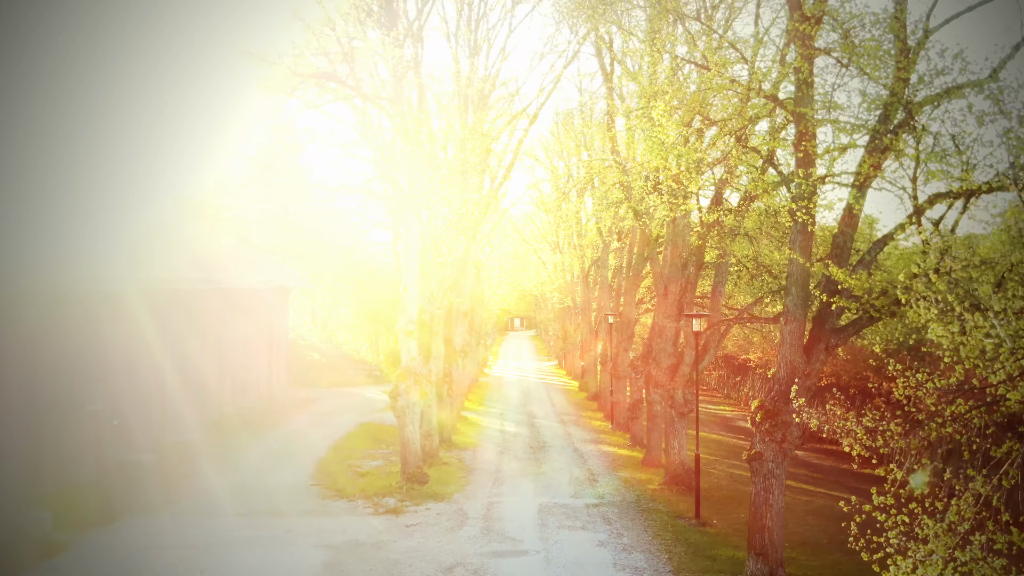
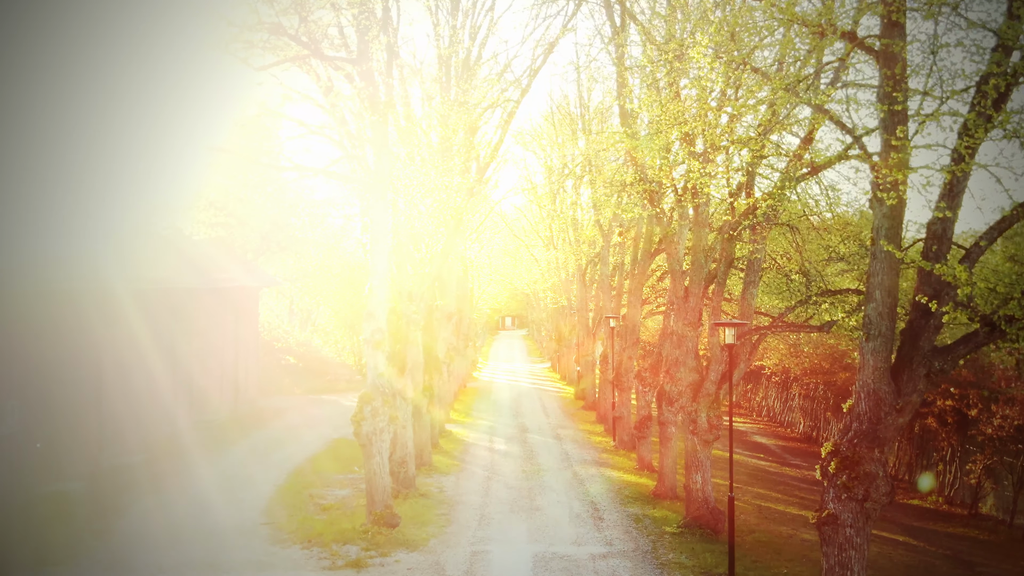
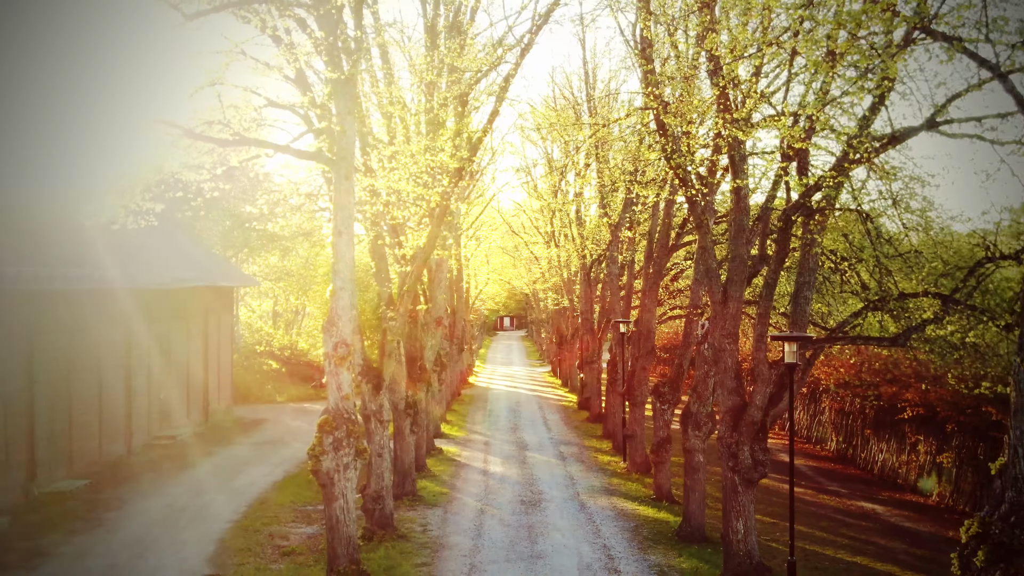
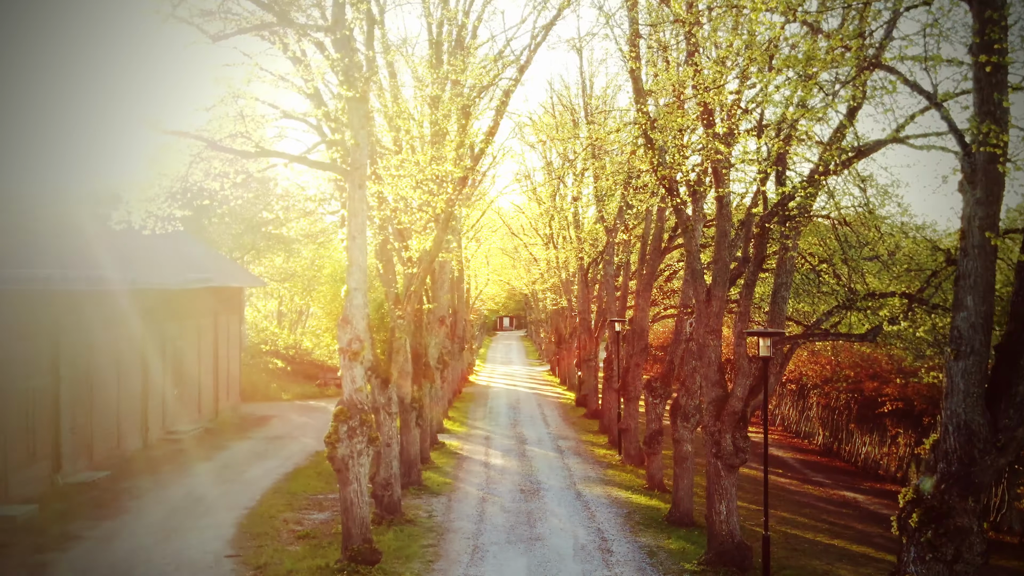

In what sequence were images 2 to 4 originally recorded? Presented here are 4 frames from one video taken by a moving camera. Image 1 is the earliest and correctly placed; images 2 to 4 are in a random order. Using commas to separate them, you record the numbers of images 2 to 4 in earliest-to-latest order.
2, 4, 3
